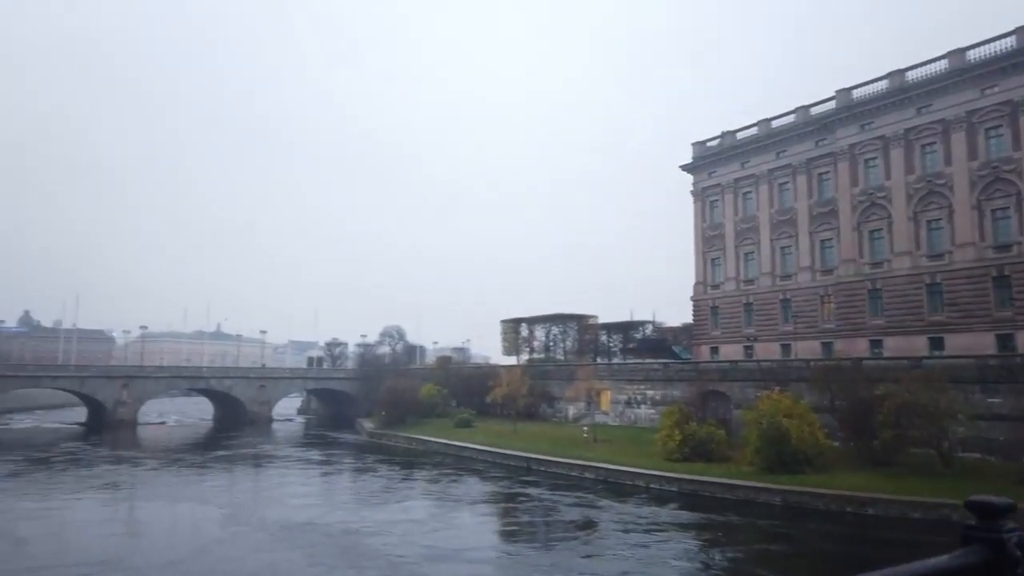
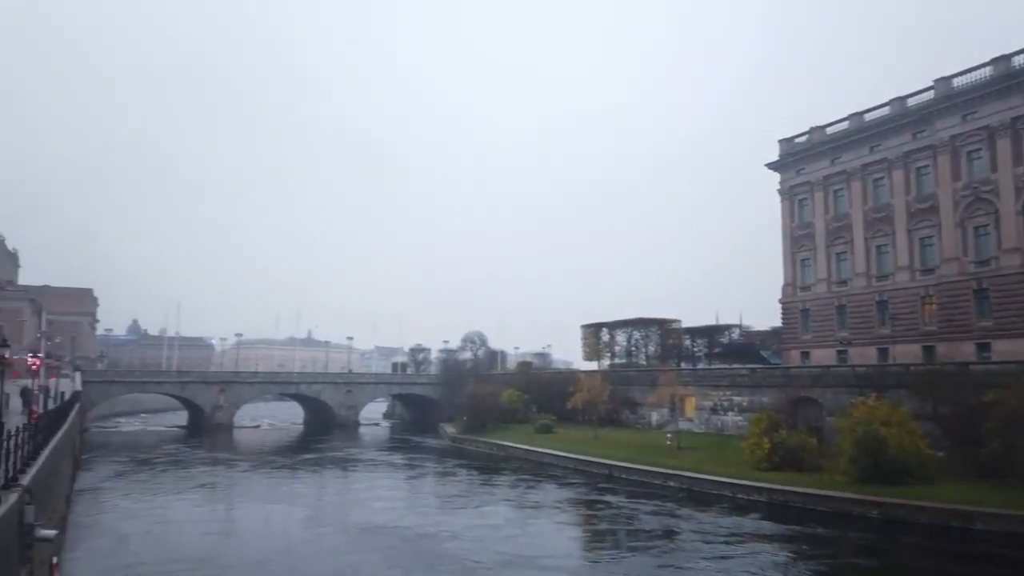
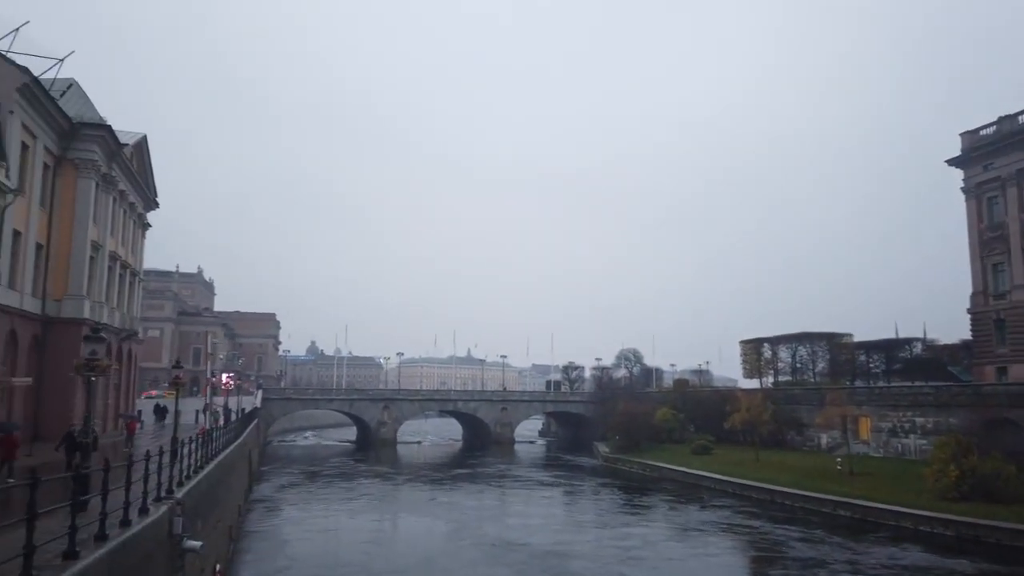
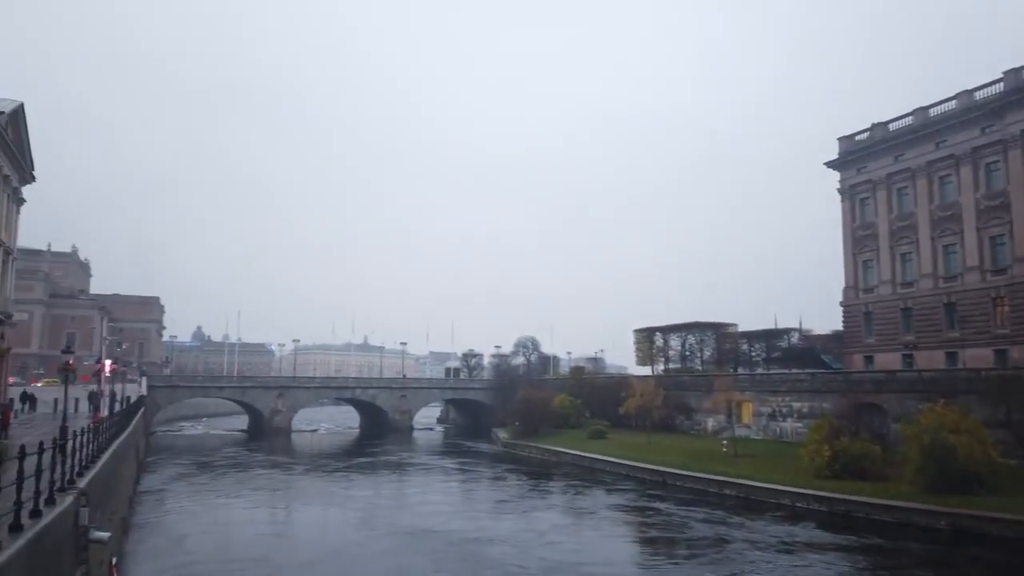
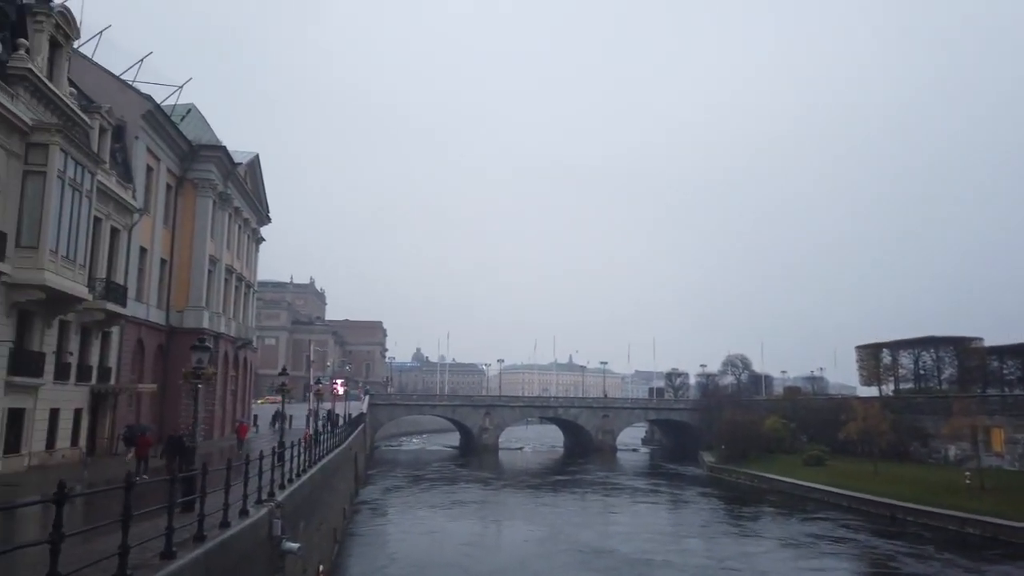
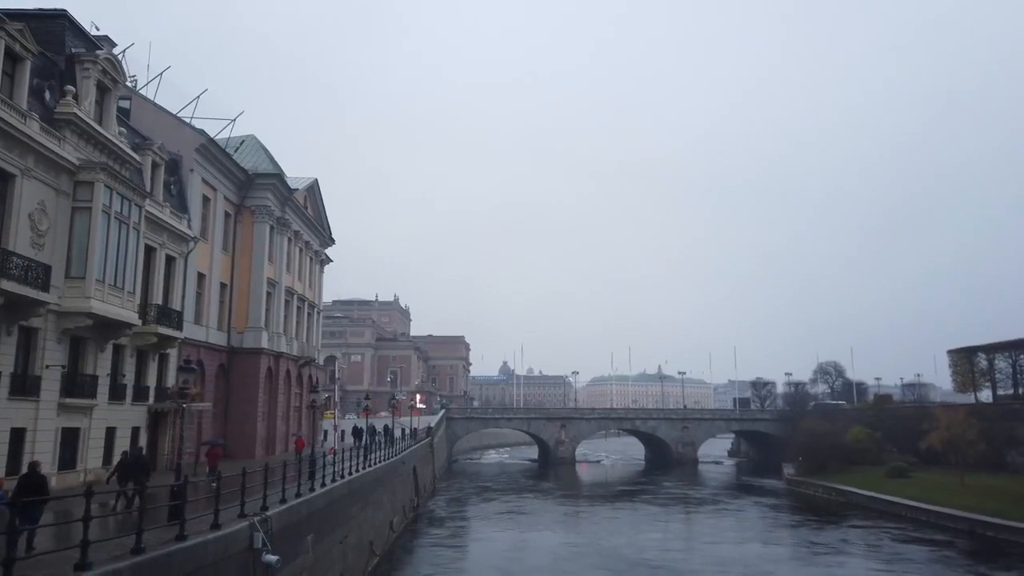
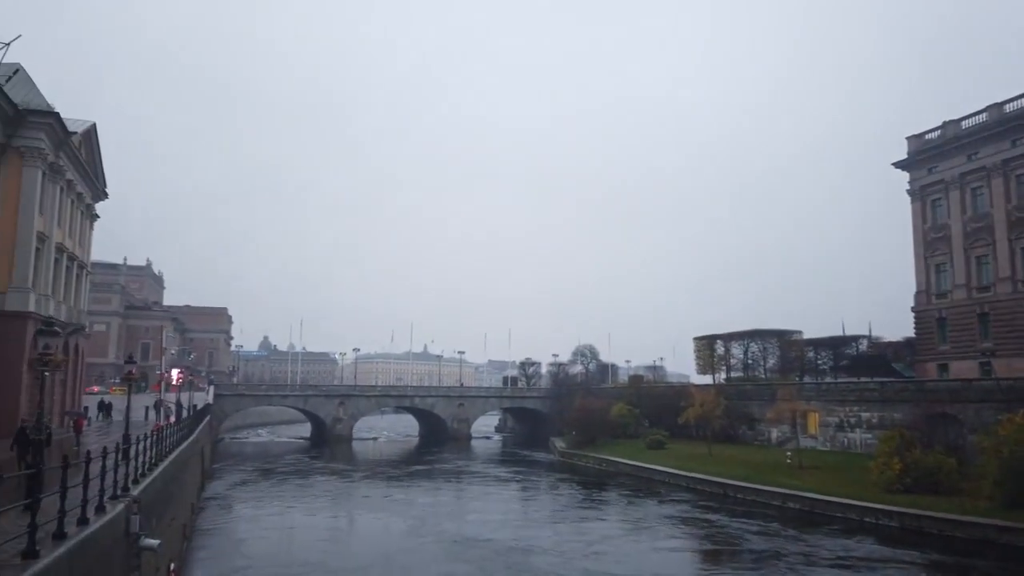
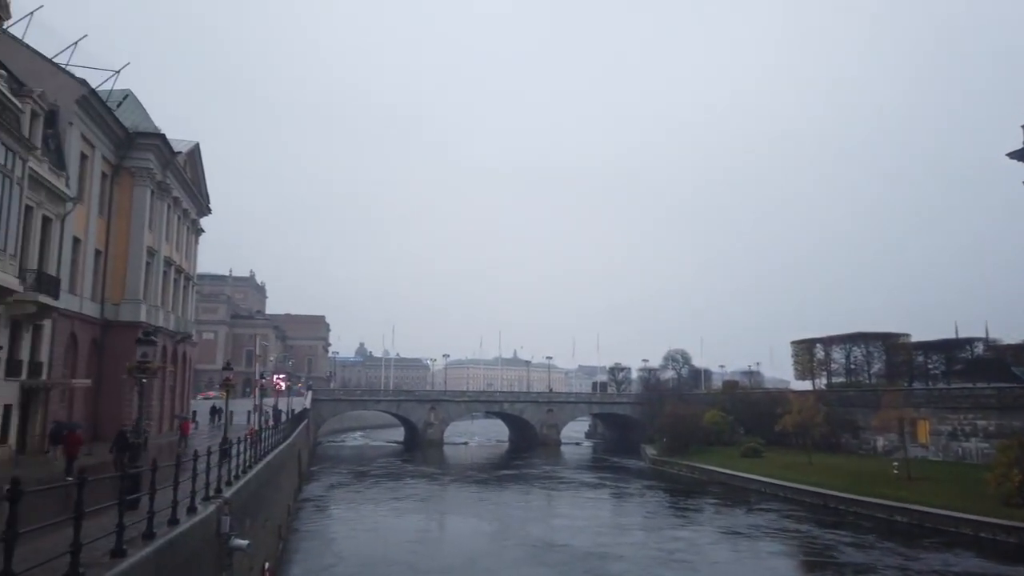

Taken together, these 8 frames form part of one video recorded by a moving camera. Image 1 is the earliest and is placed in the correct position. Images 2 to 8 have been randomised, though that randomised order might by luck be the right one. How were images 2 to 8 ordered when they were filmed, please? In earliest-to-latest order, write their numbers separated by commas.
2, 4, 7, 3, 8, 5, 6
